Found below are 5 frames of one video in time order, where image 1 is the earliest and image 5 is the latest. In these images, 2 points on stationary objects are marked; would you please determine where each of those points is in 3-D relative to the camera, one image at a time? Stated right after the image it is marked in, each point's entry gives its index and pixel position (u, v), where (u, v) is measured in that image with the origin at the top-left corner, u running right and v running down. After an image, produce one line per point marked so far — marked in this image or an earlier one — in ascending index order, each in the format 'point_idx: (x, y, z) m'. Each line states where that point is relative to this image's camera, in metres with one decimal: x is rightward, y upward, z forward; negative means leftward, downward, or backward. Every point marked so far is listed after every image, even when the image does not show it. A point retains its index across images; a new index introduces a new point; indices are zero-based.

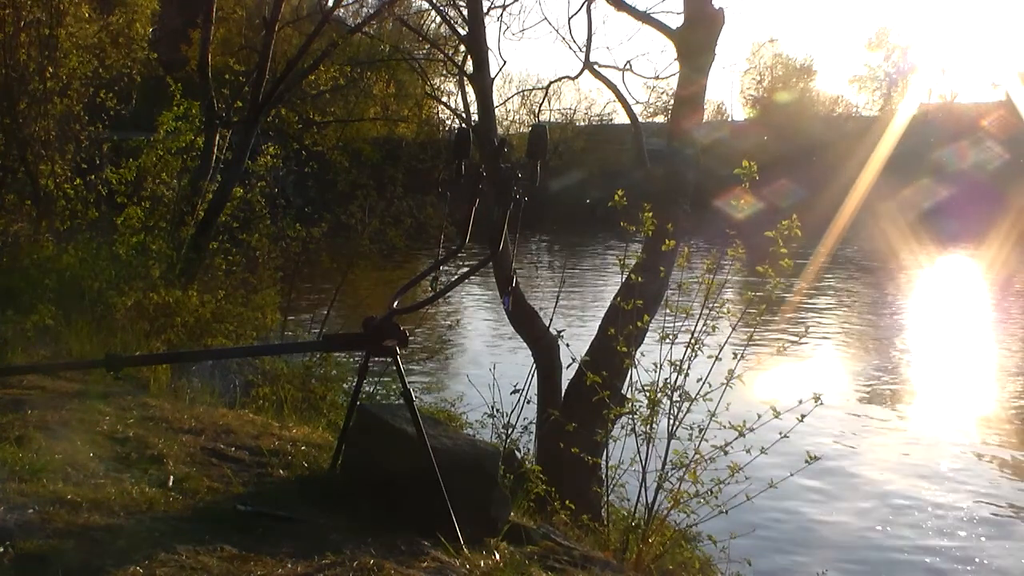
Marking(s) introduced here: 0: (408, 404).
0: (-0.4, -0.5, +4.5) m
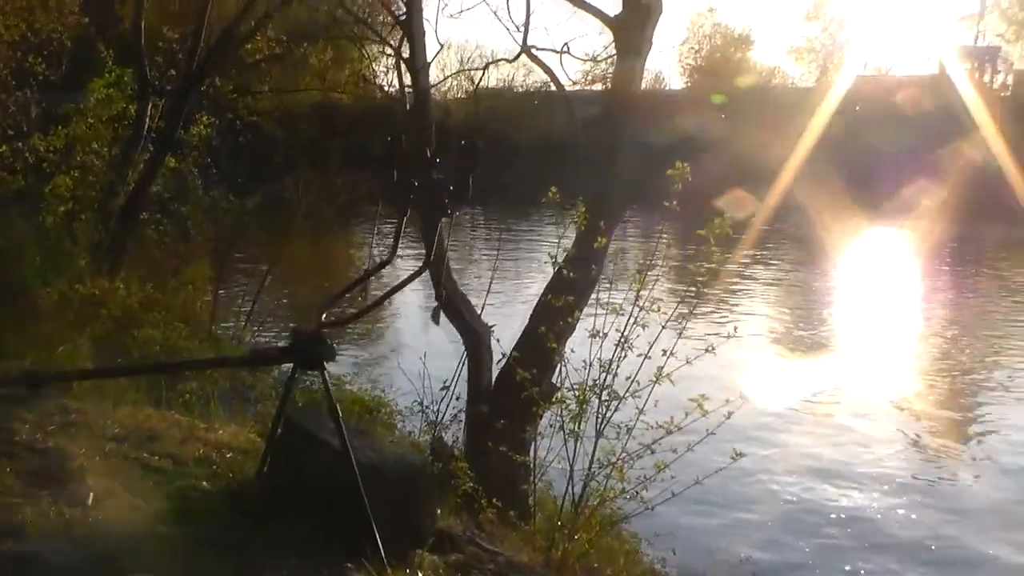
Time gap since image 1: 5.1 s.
0: (-0.7, -0.5, +4.5) m
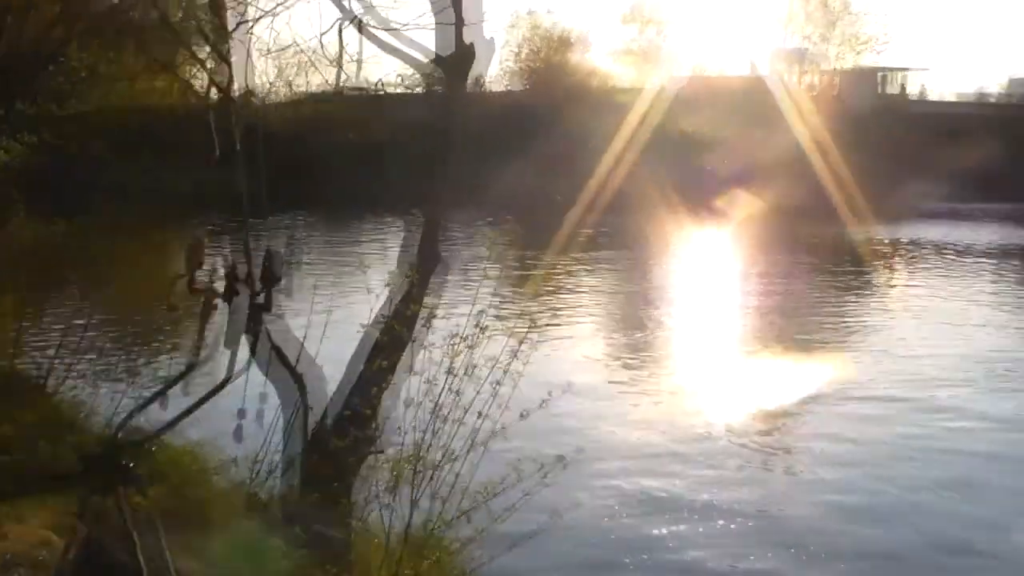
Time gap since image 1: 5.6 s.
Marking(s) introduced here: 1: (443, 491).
0: (-1.4, -0.9, +4.3) m
1: (-0.3, -1.5, +7.8) m
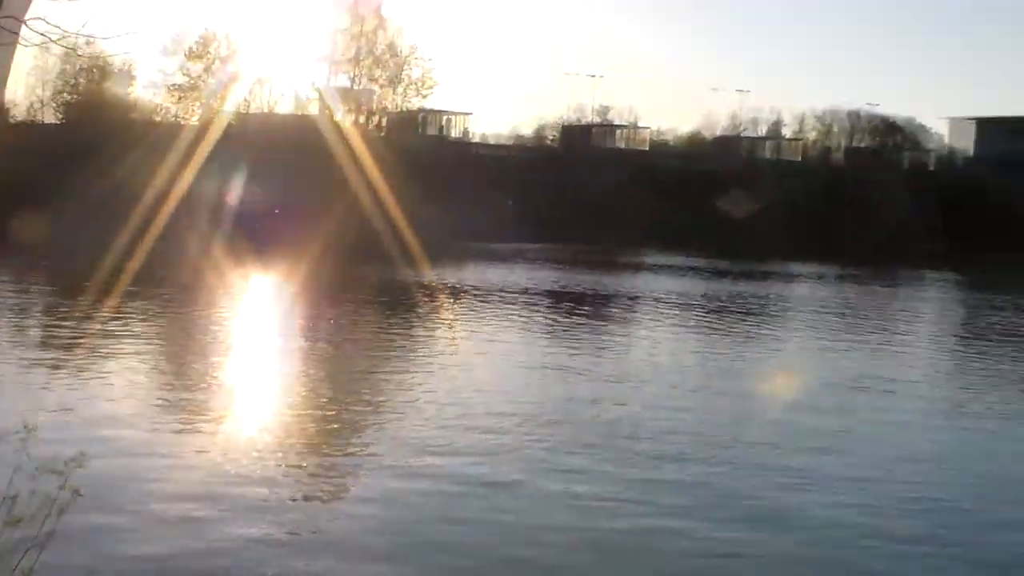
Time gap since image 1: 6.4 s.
0: (-0.2, -0.4, +4.4) m
1: (+1.3, -1.0, +7.7) m
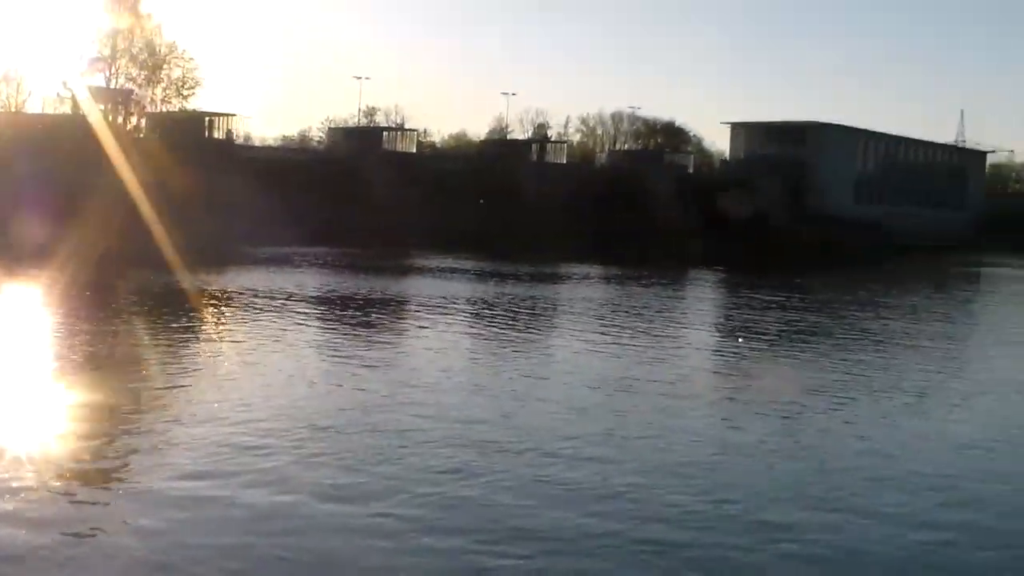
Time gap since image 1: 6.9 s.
0: (-1.1, -0.5, +3.4) m
1: (-0.2, -1.1, +7.0) m
